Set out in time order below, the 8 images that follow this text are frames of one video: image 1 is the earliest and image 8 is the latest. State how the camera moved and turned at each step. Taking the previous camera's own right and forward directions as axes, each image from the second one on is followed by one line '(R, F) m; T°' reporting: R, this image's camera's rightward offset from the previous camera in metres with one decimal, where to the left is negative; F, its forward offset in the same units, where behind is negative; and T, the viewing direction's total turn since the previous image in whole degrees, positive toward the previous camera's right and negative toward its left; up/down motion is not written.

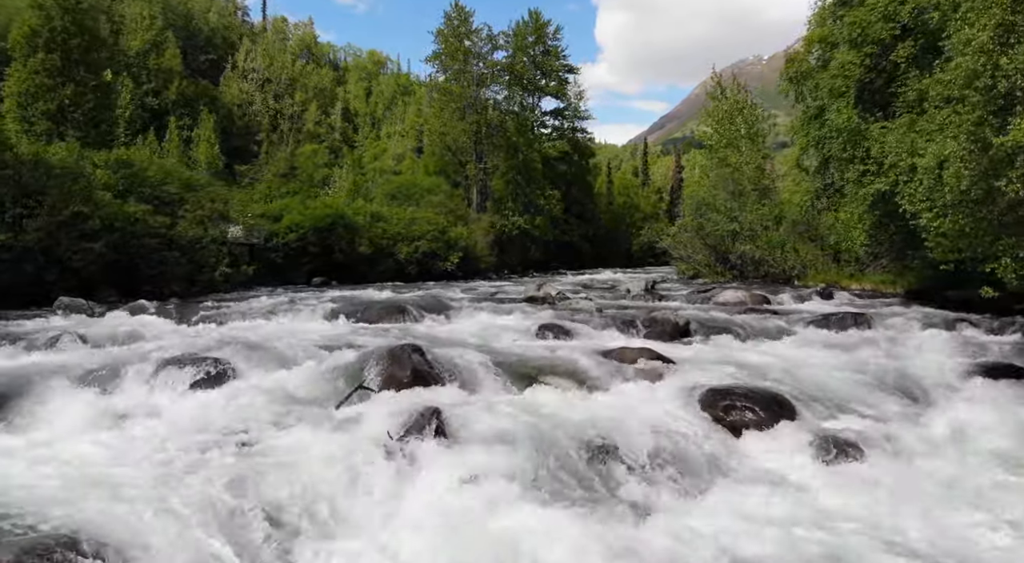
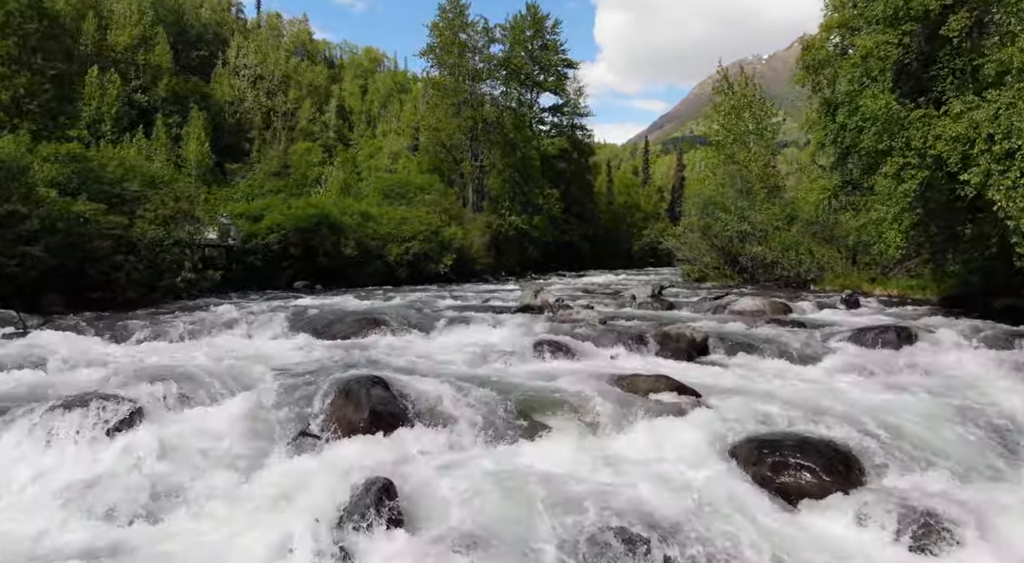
(+0.2, +2.6) m; 0°
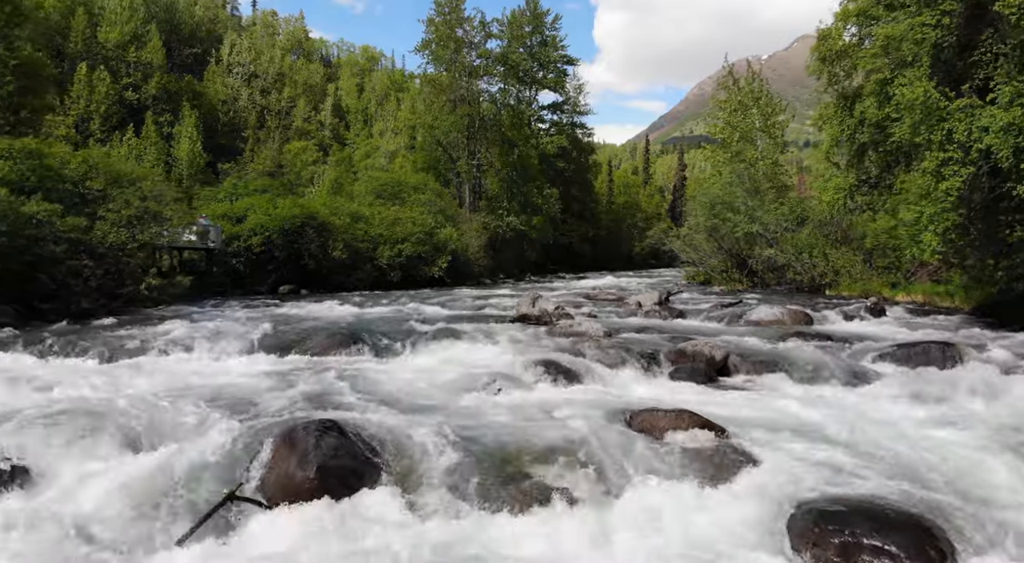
(+0.1, +2.1) m; 0°
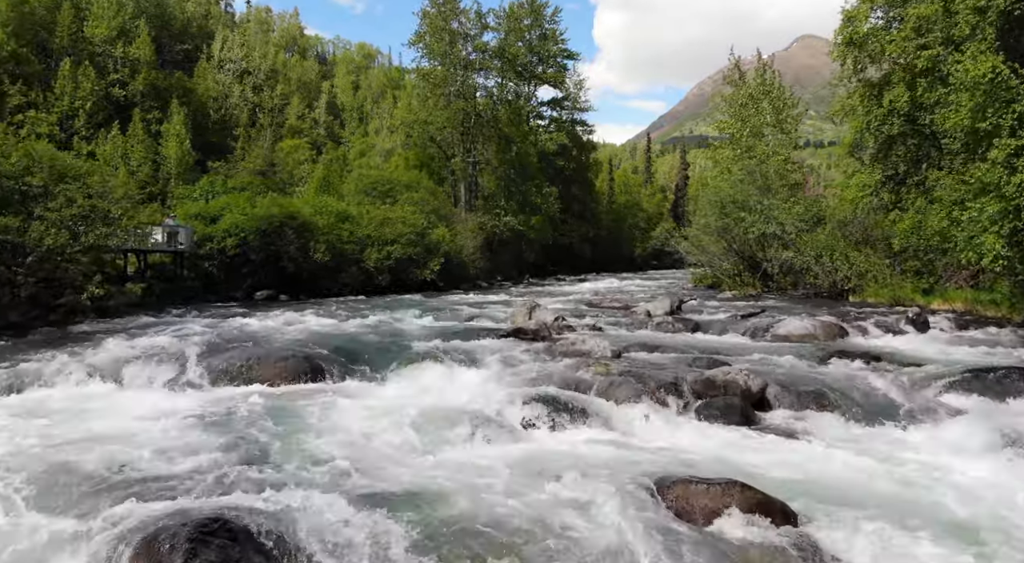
(+0.2, +2.8) m; 0°
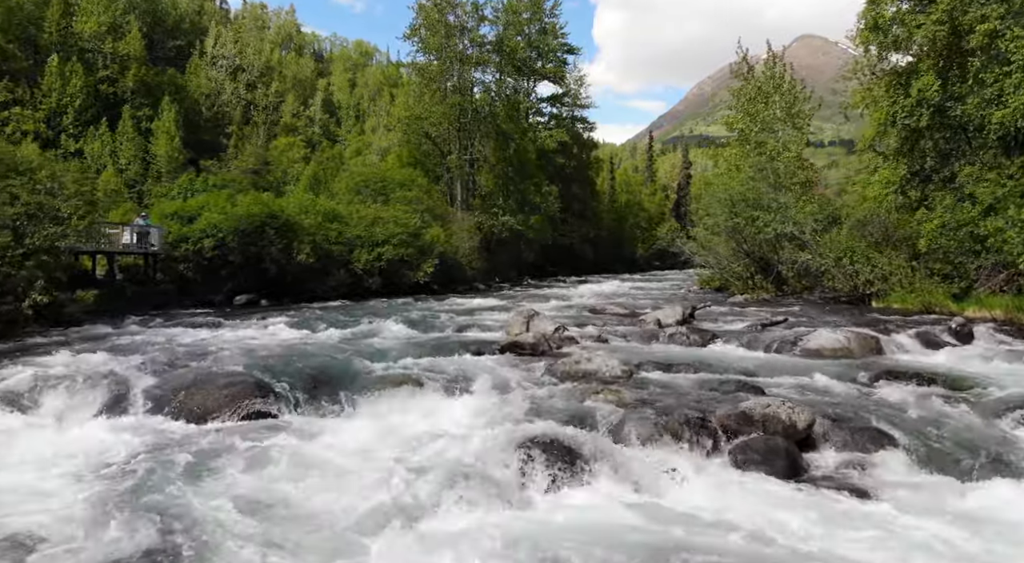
(+0.1, +2.3) m; 0°
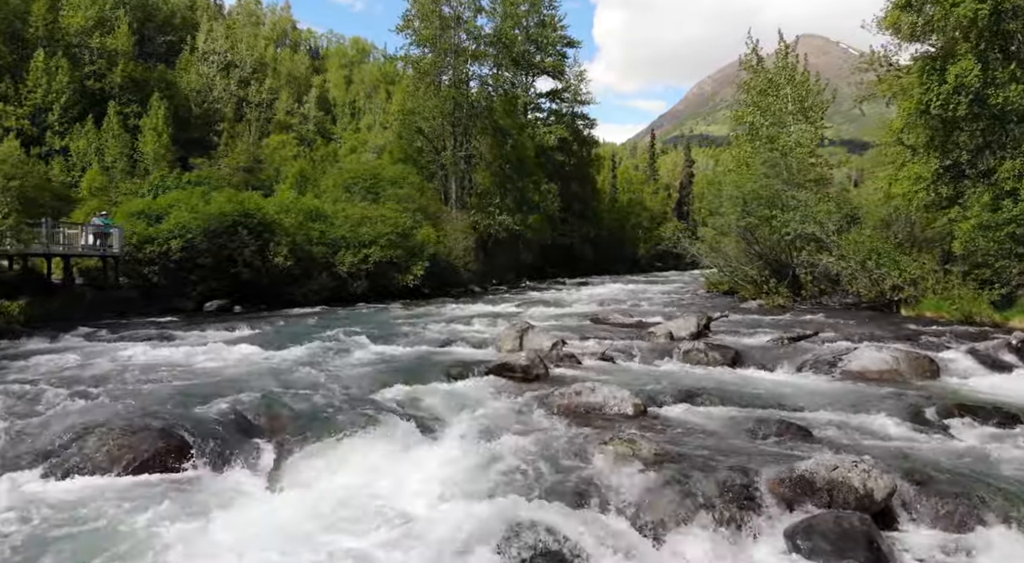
(+0.2, +2.6) m; 0°
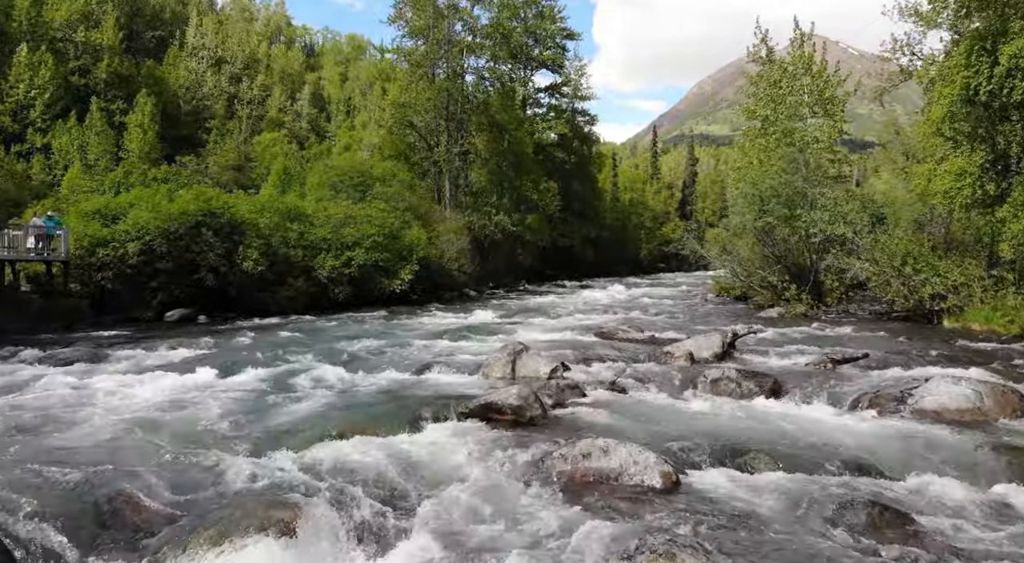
(+0.2, +2.9) m; 0°
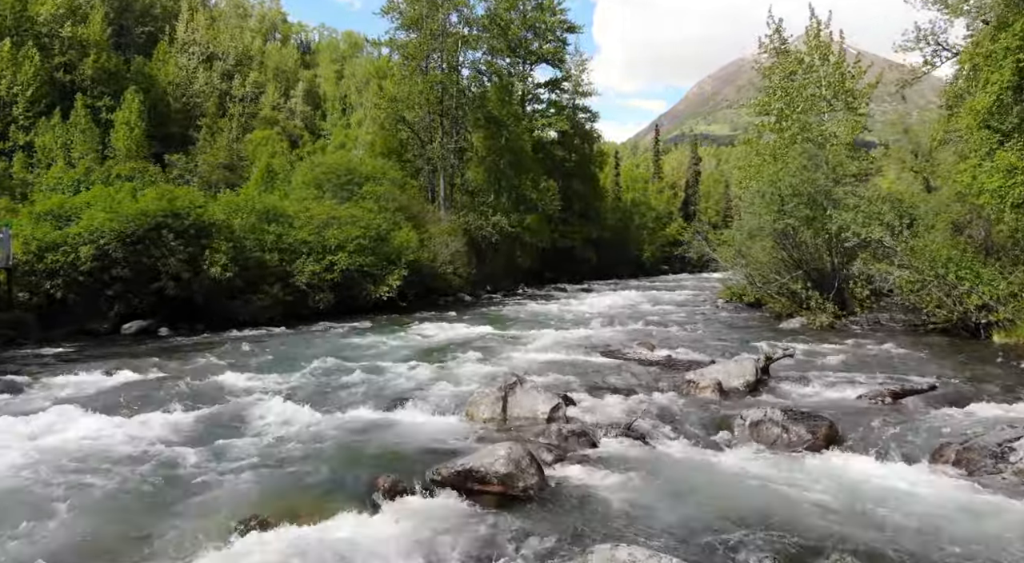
(+0.1, +2.7) m; 0°
